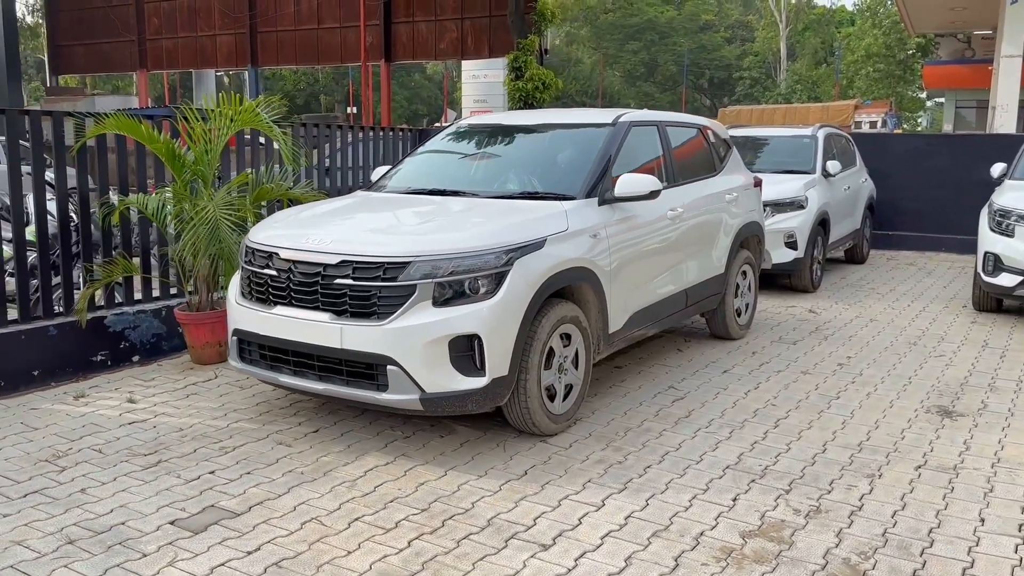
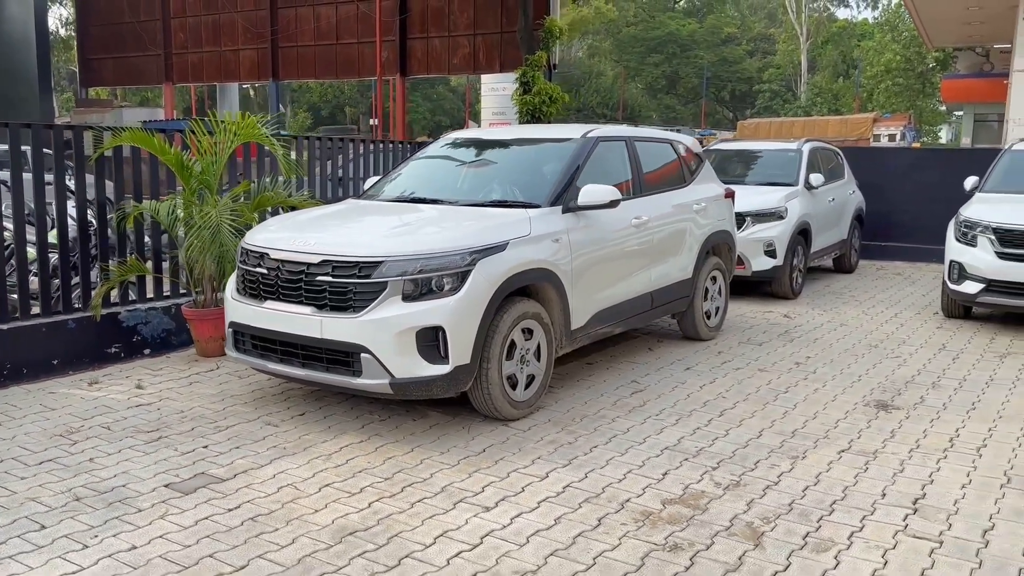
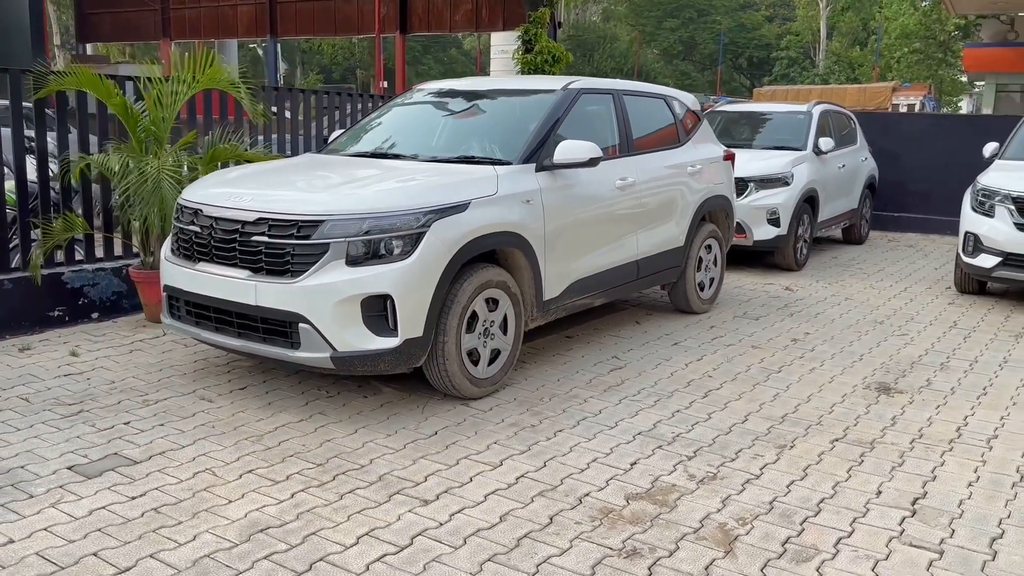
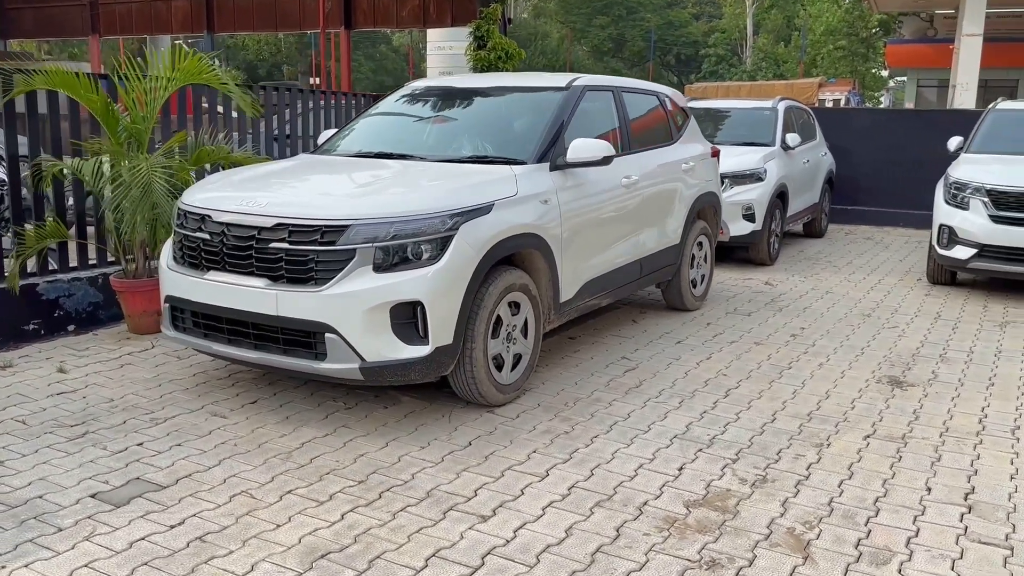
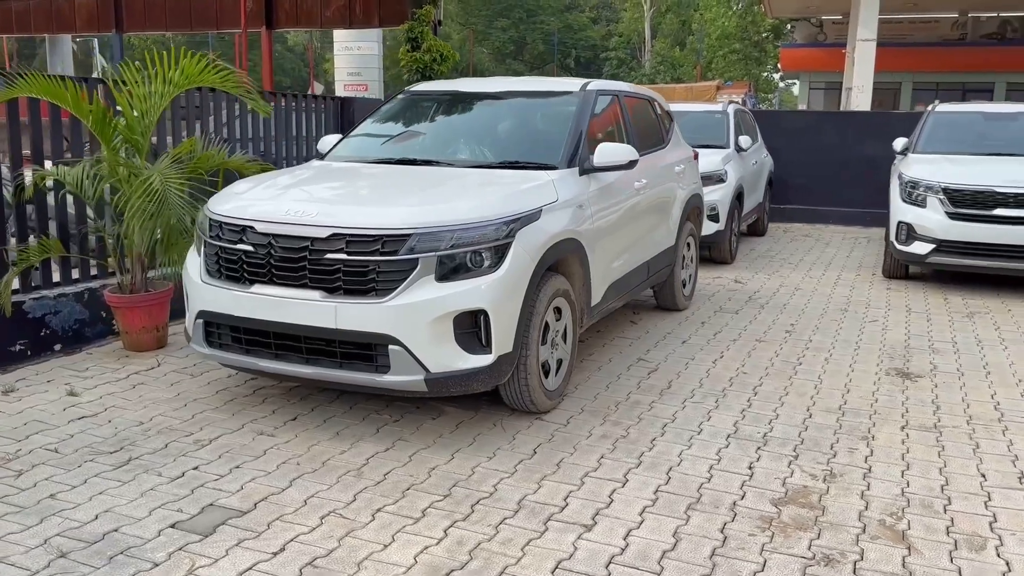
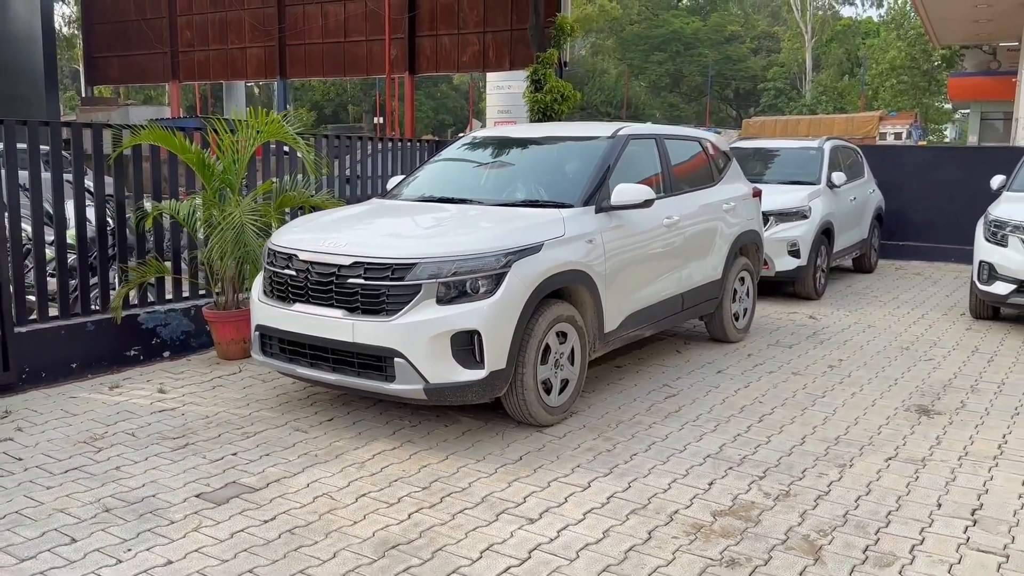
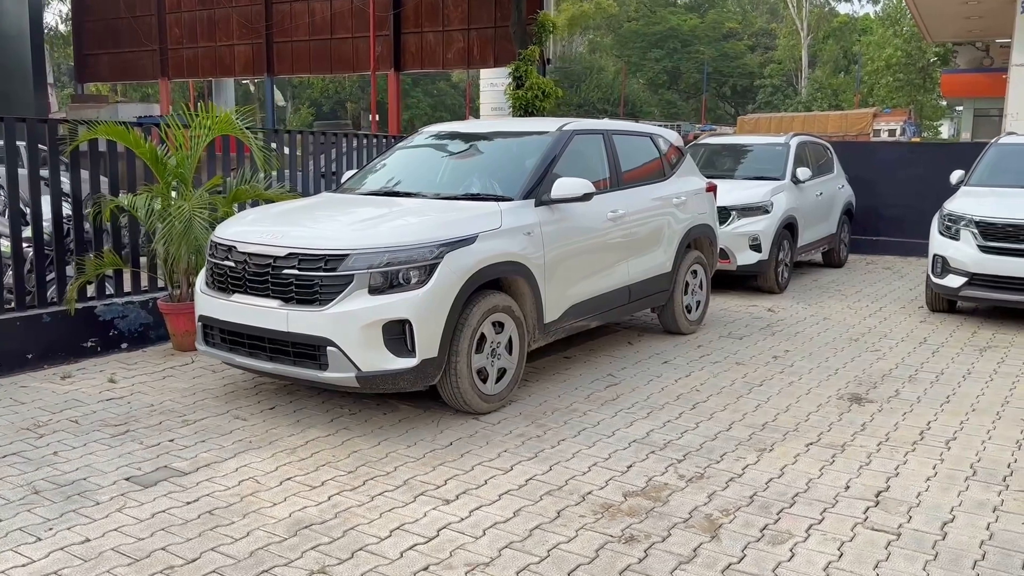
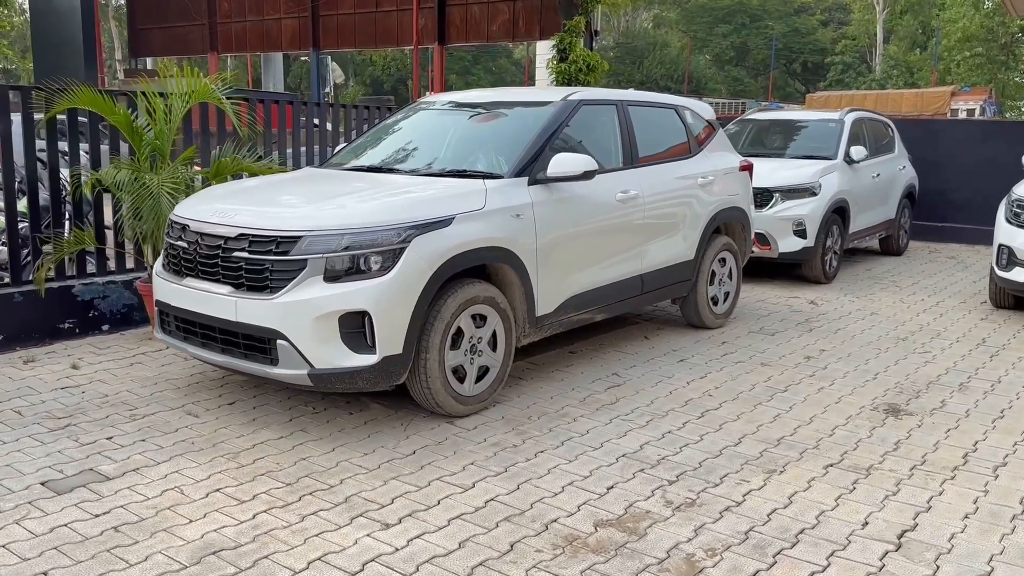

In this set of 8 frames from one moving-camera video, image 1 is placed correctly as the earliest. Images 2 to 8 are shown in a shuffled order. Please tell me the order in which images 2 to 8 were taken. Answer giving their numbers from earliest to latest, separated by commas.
6, 2, 7, 8, 3, 4, 5
